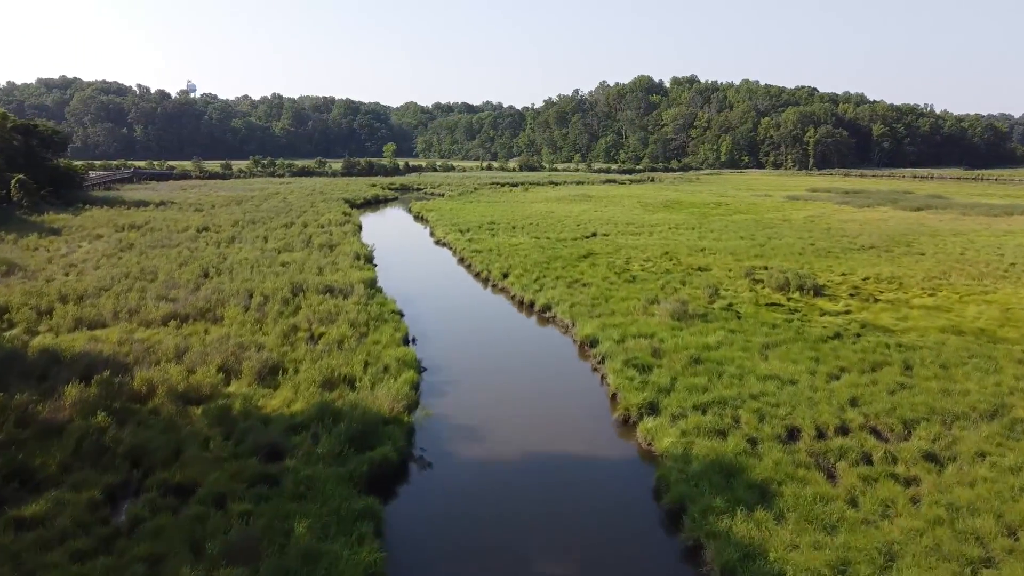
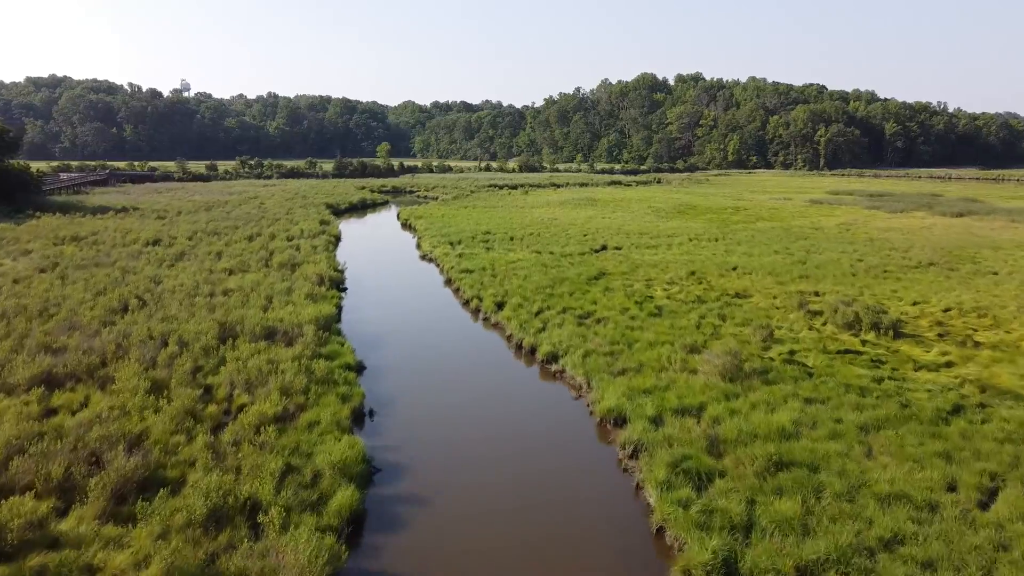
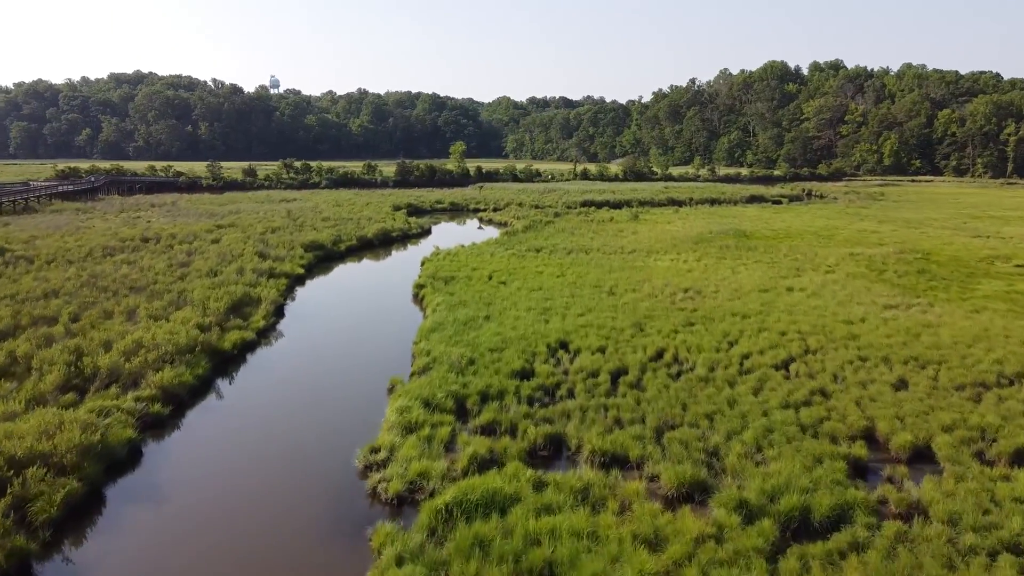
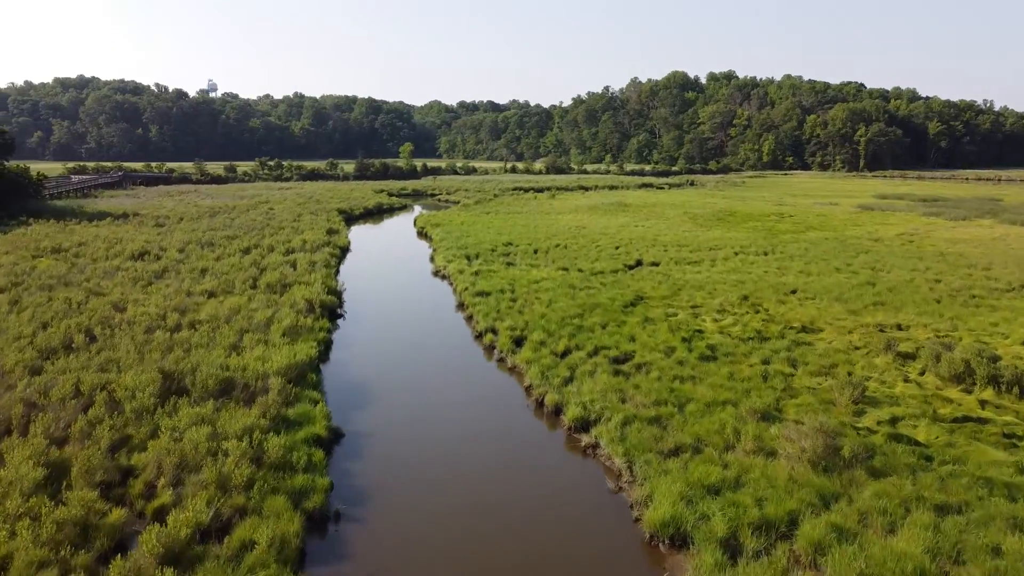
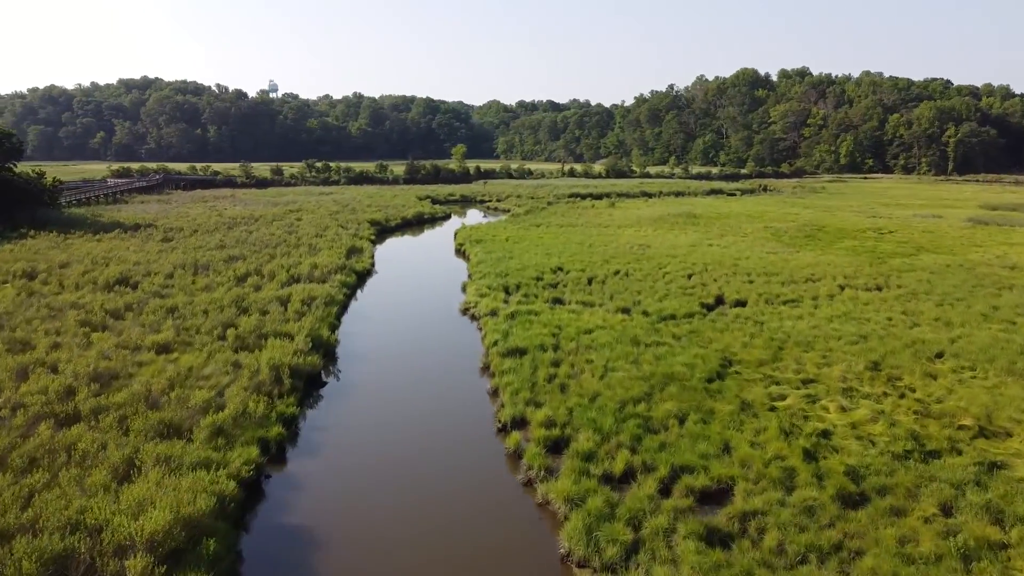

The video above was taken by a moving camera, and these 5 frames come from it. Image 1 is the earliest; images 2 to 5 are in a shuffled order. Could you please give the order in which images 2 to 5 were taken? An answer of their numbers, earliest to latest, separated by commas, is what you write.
2, 4, 5, 3
